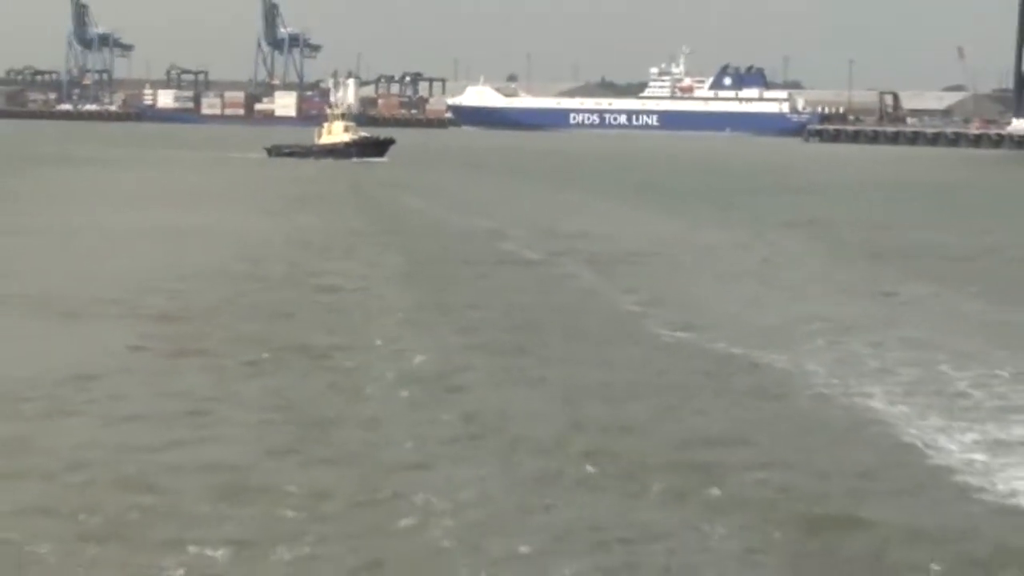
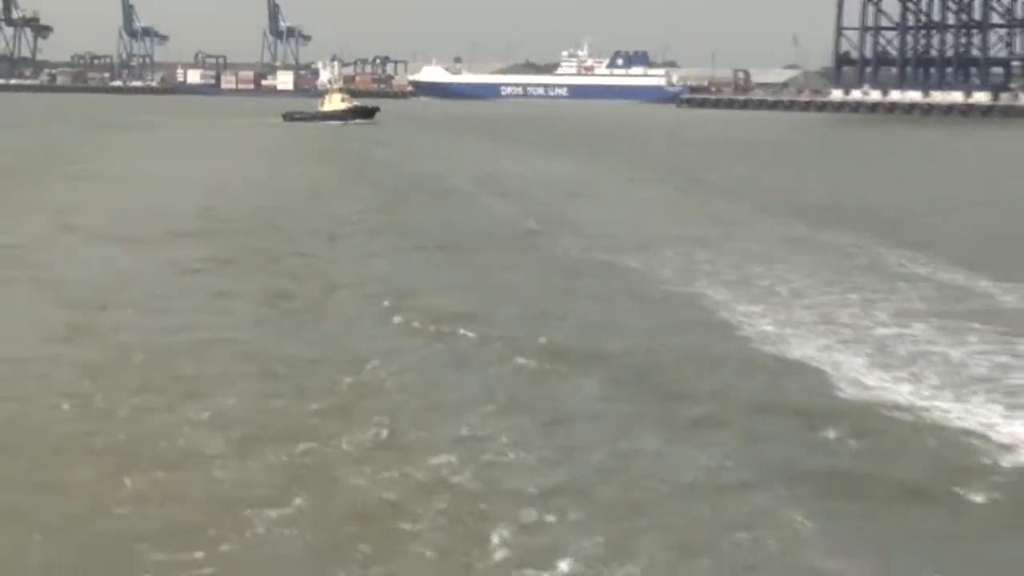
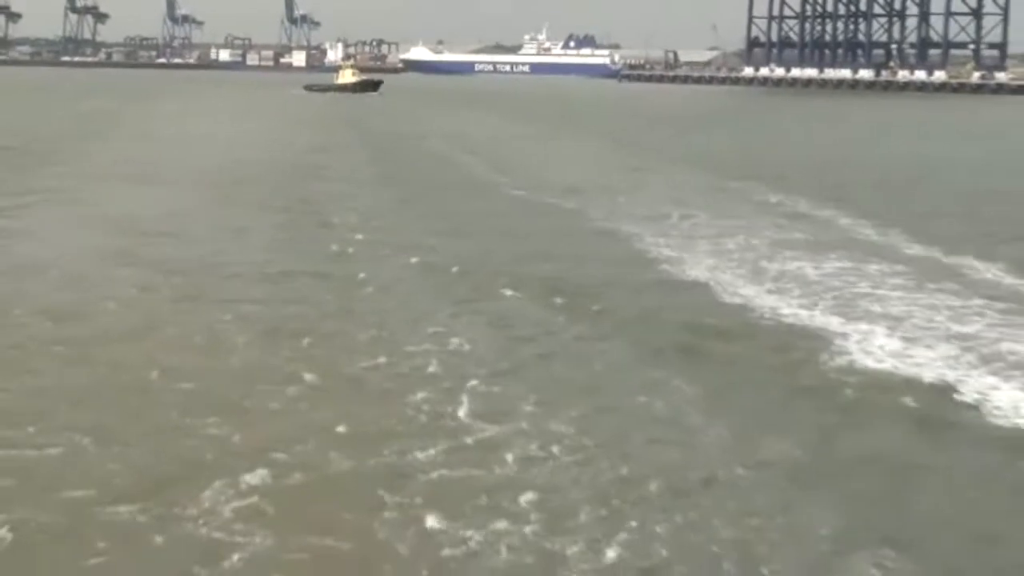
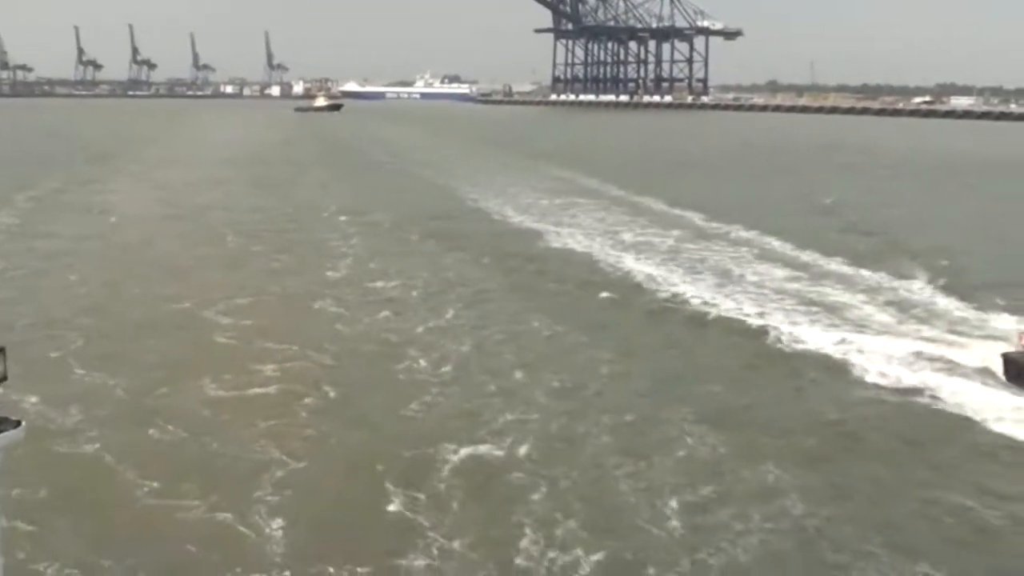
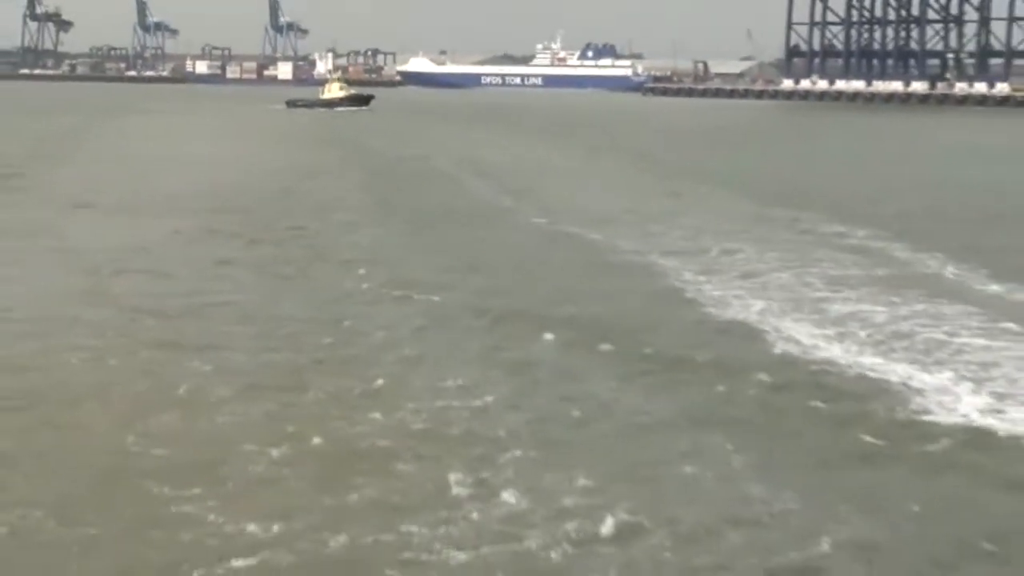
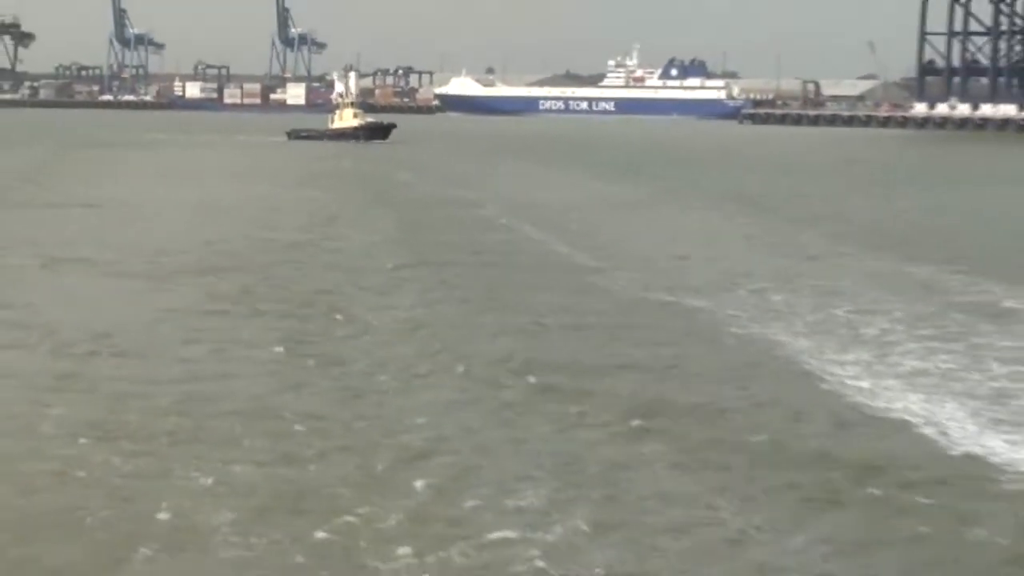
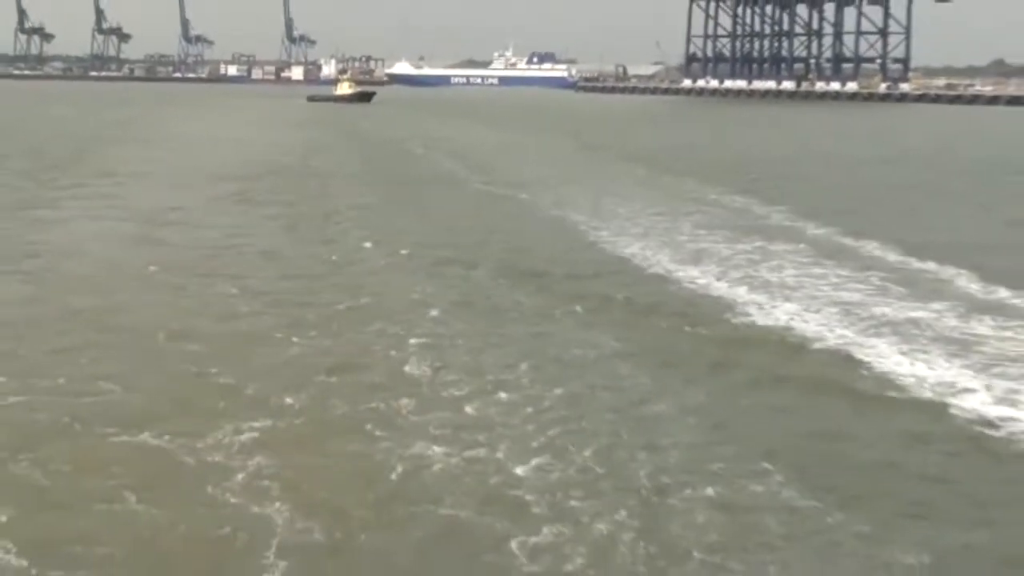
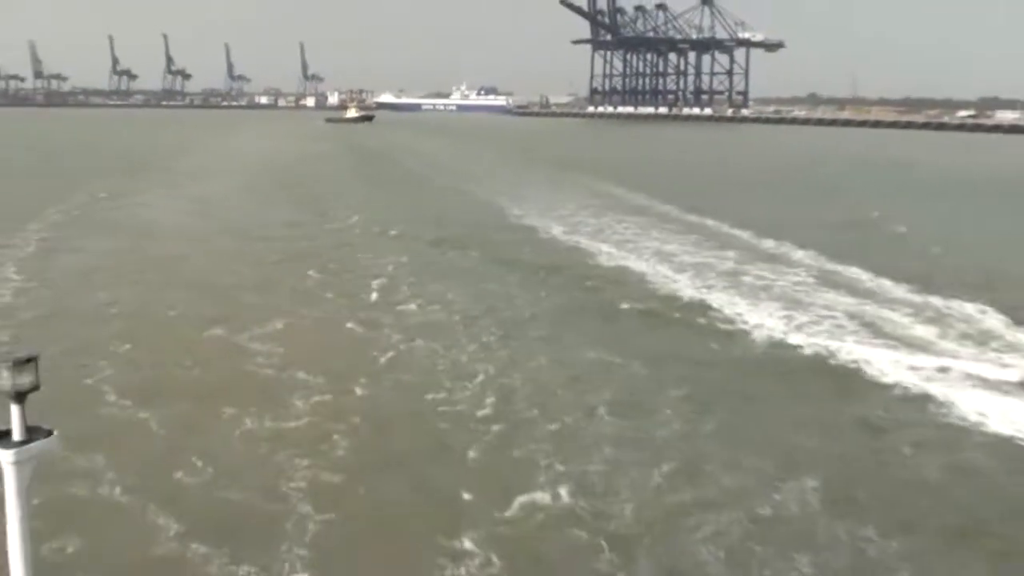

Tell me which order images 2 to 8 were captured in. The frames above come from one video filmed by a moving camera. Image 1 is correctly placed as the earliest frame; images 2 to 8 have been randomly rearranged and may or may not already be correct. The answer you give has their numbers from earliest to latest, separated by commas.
6, 2, 5, 3, 7, 8, 4
